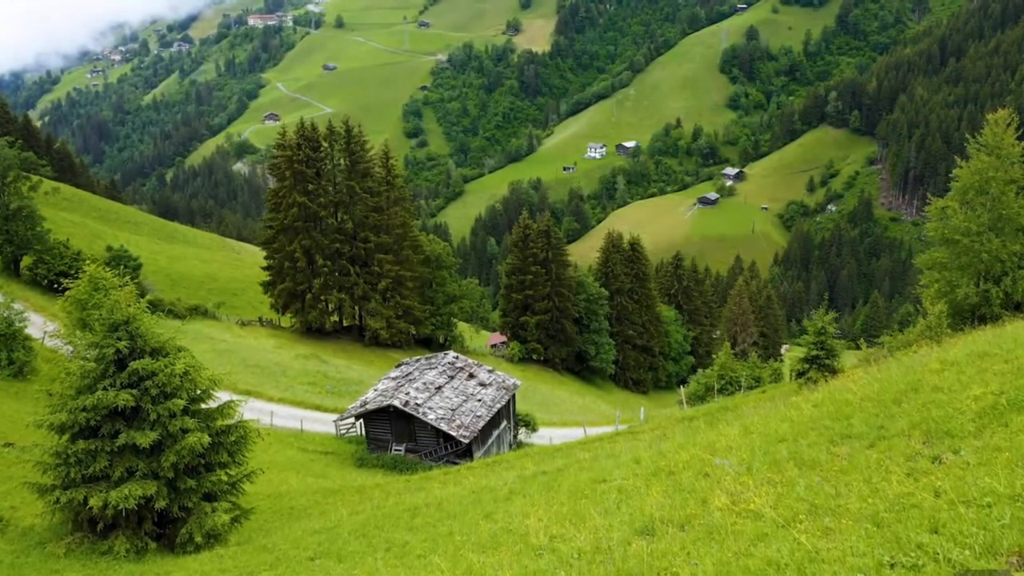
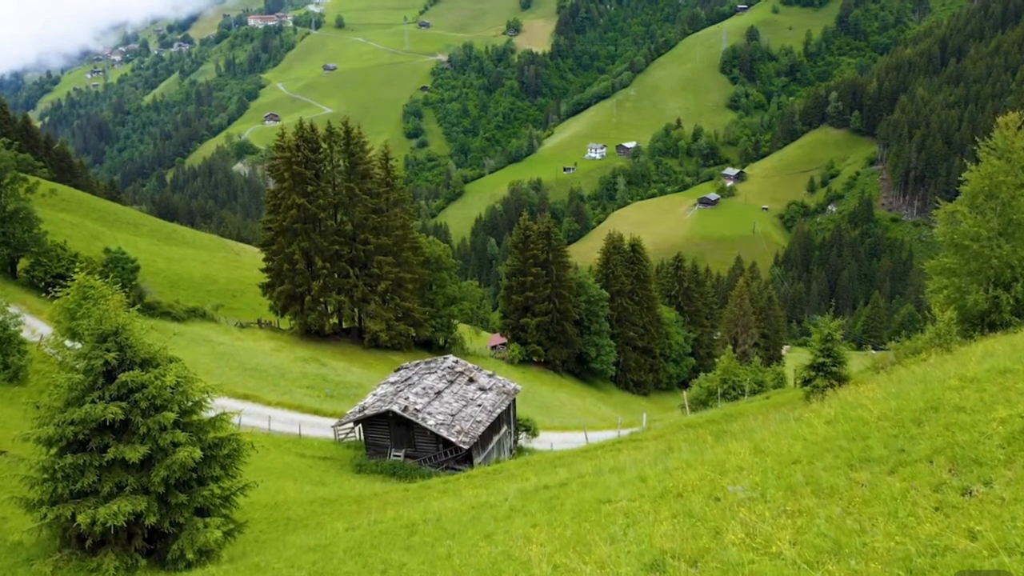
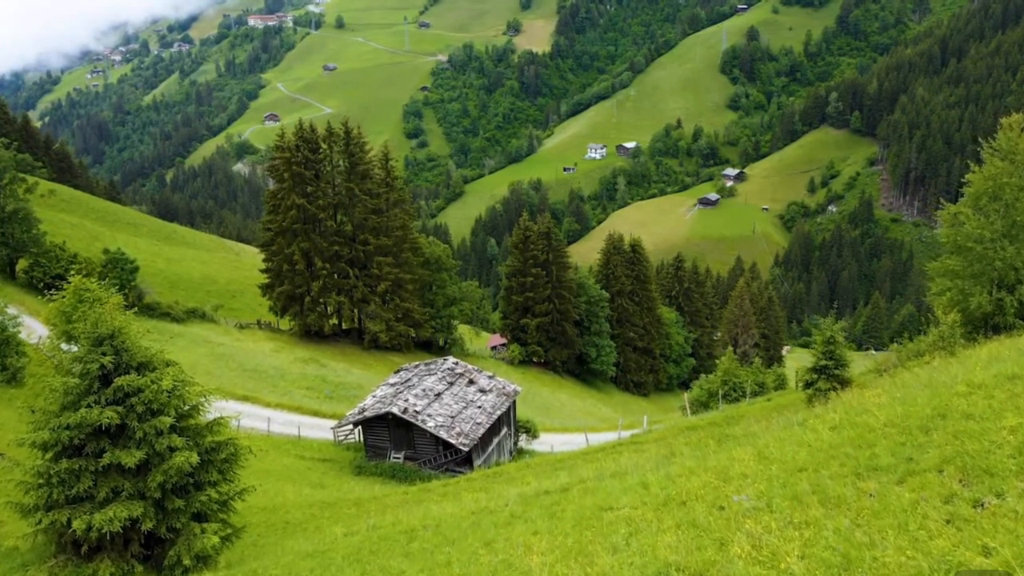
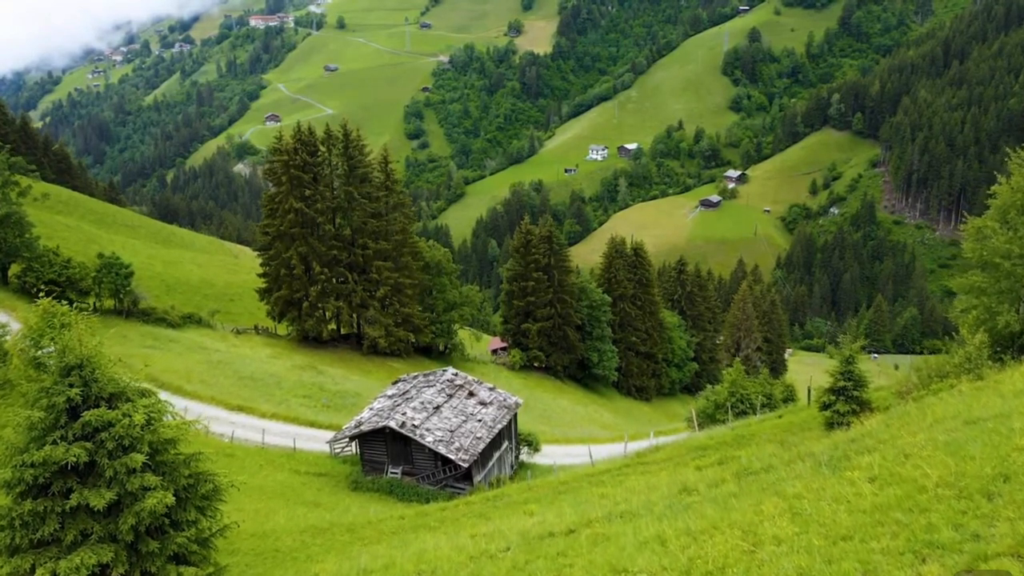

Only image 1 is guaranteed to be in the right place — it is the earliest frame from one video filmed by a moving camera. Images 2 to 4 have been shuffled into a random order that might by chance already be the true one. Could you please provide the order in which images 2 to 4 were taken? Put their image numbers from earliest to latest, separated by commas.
2, 3, 4
